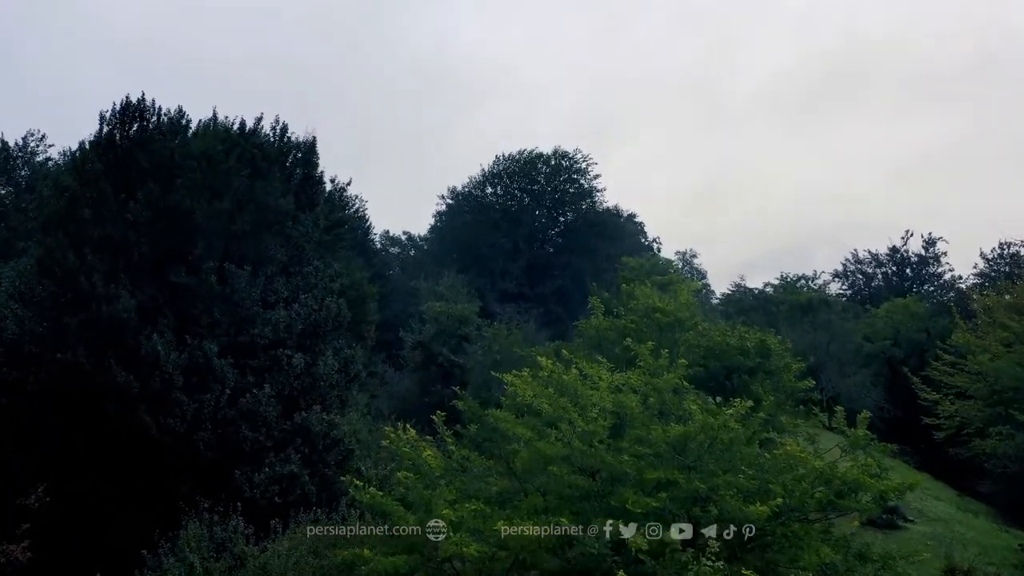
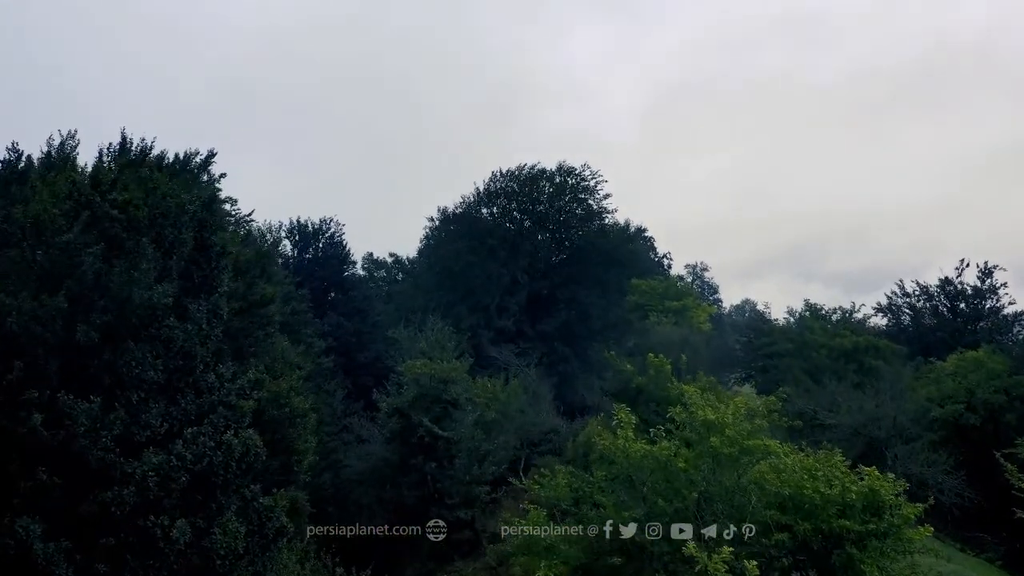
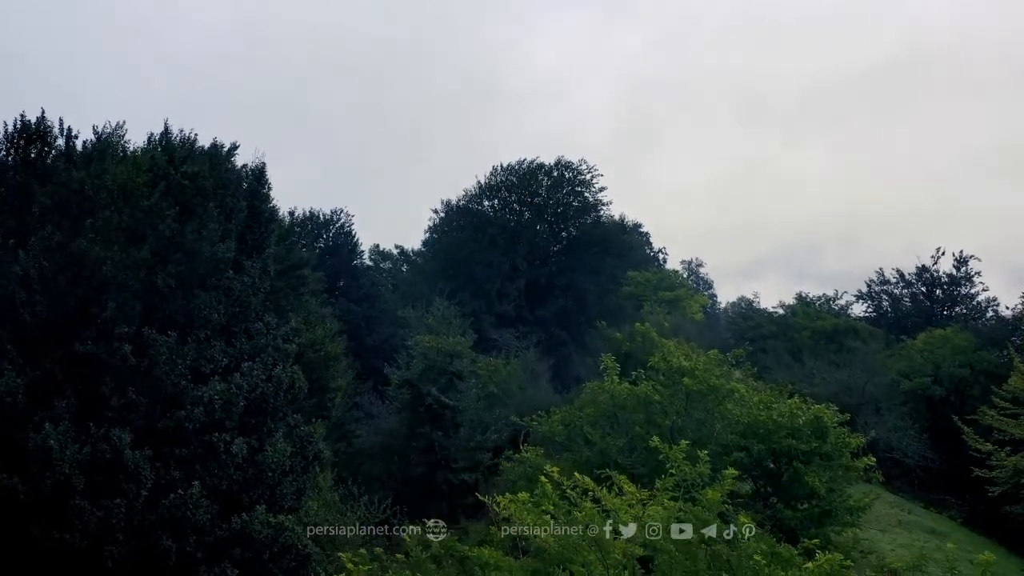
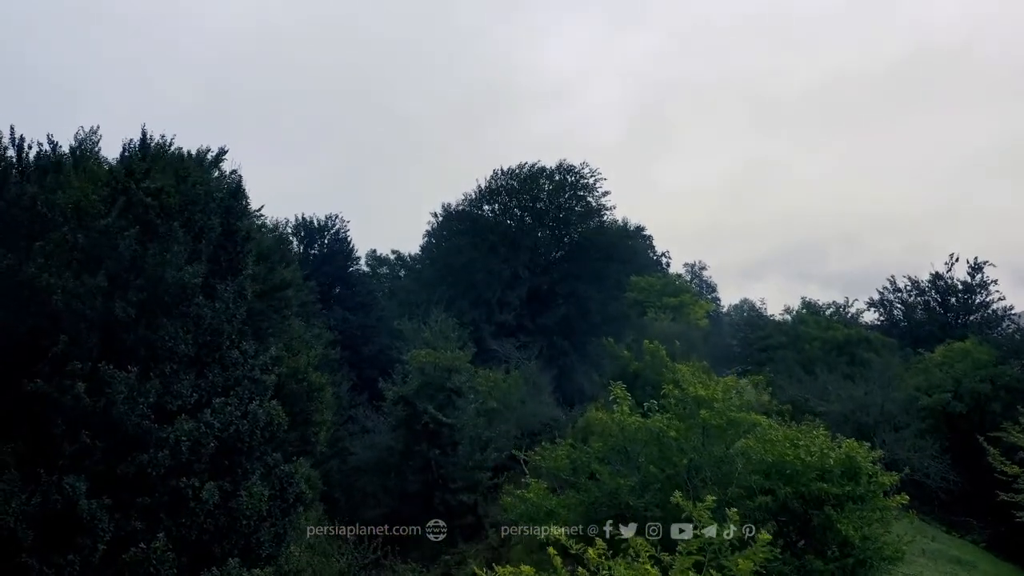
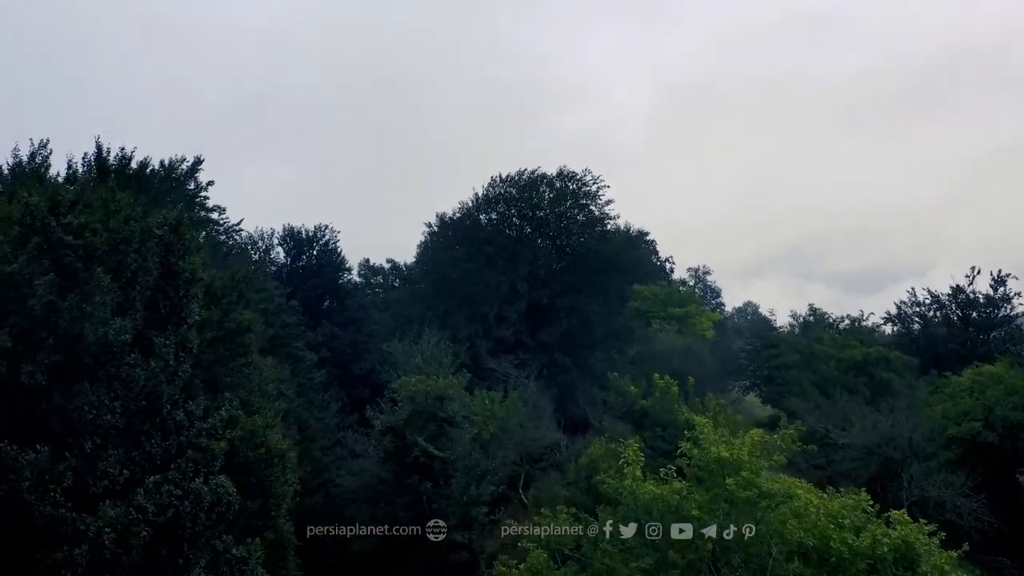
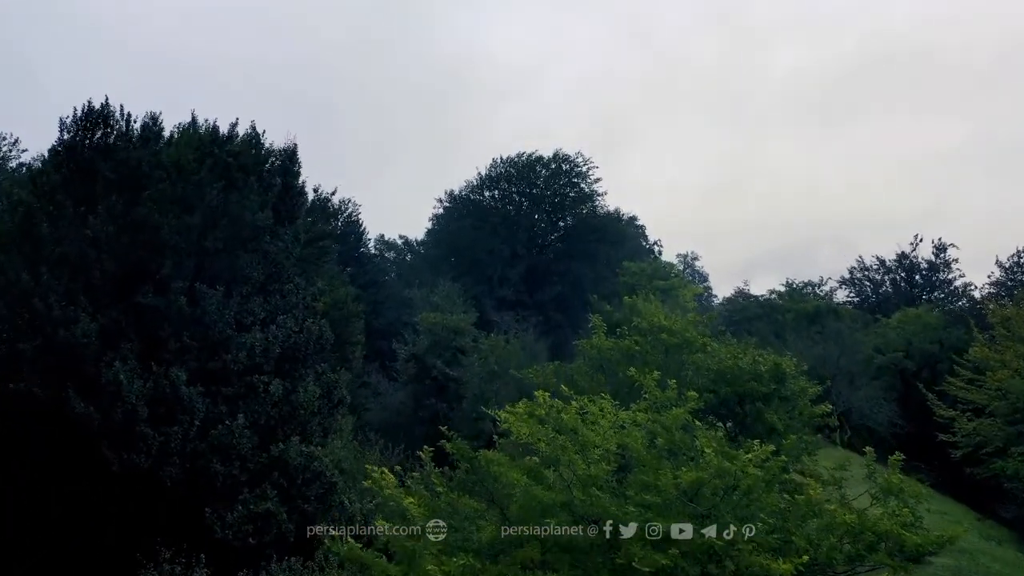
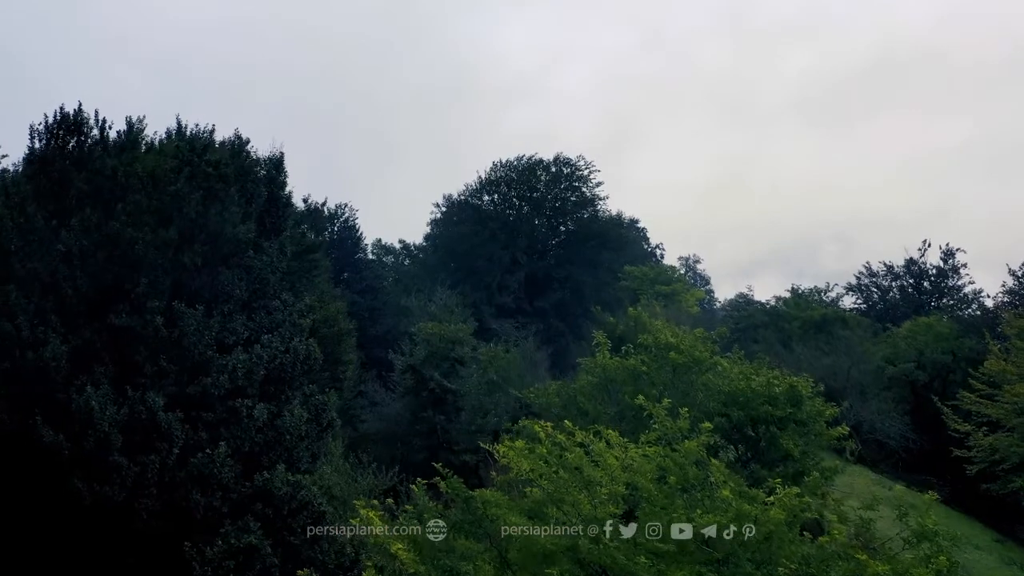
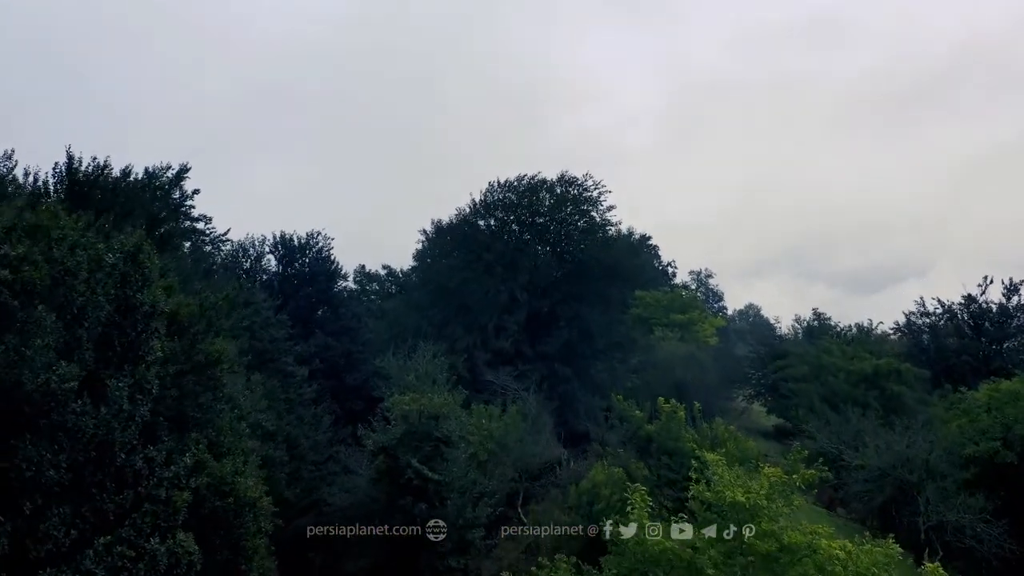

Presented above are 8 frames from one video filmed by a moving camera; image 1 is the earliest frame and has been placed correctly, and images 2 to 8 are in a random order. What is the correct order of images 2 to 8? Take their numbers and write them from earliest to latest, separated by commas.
6, 7, 3, 4, 2, 5, 8
